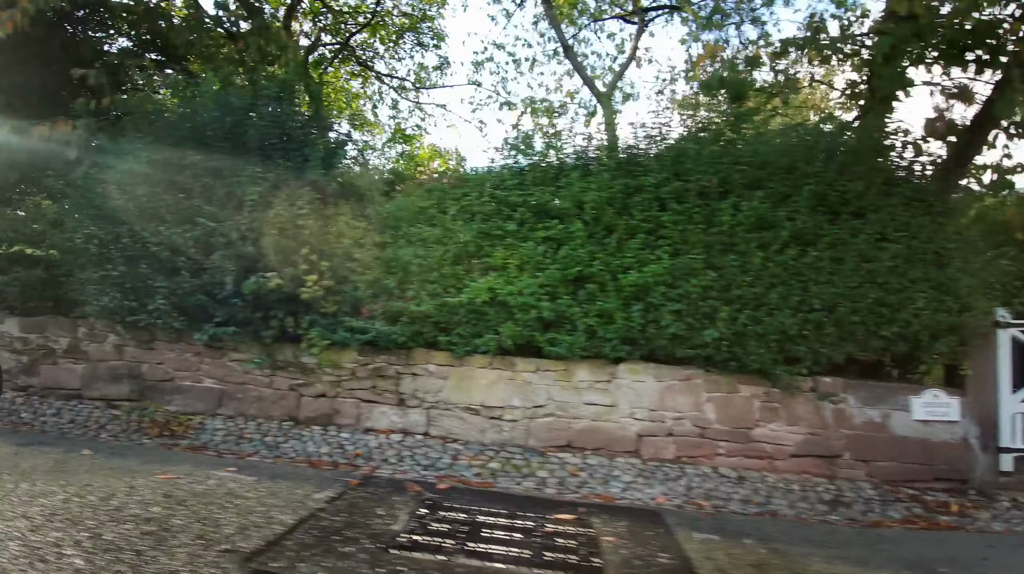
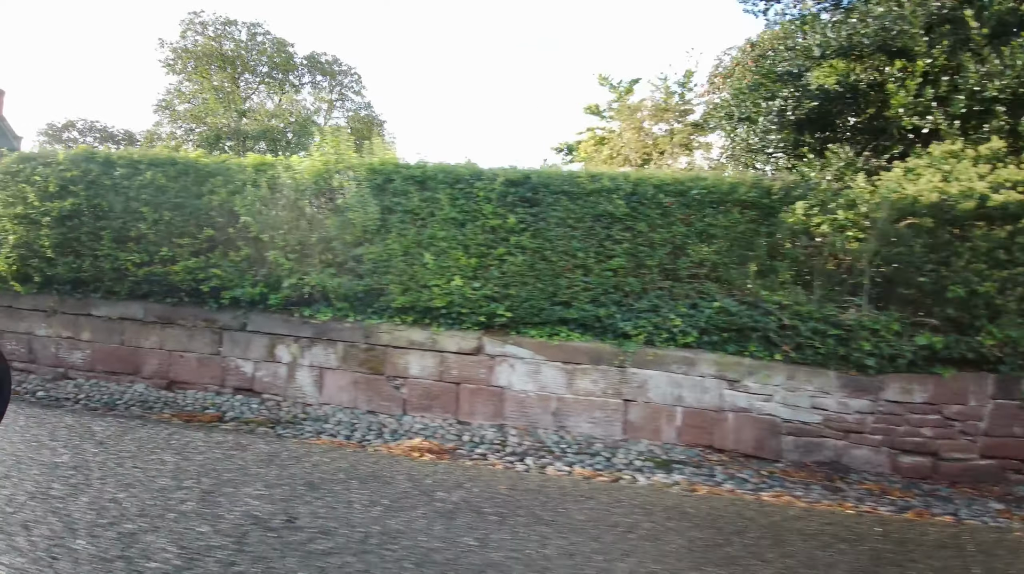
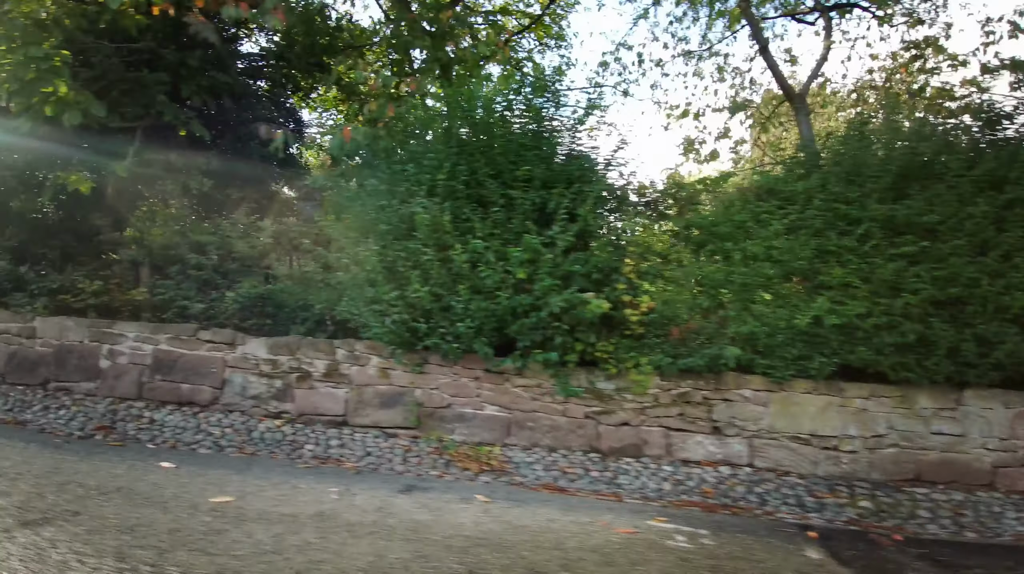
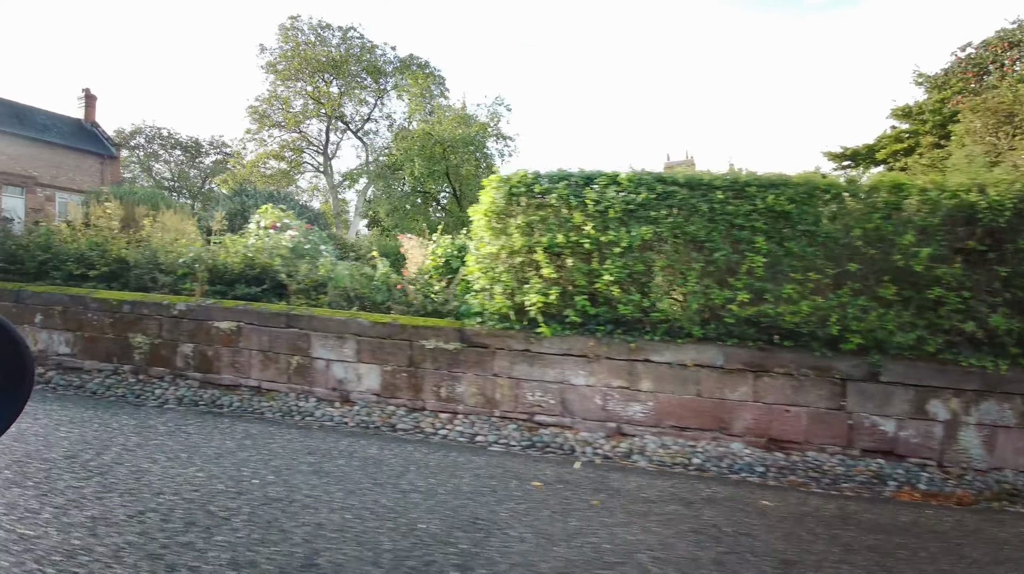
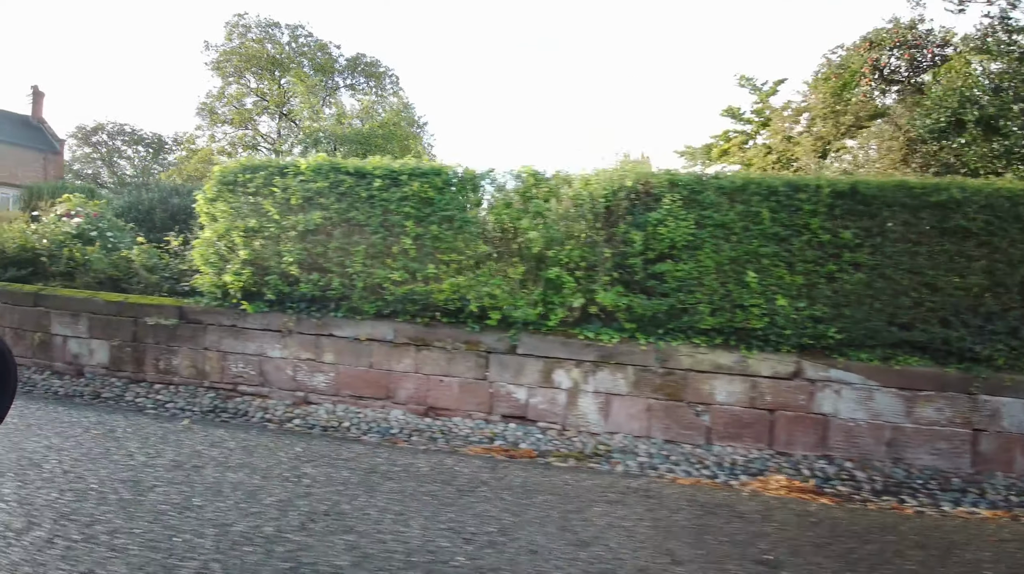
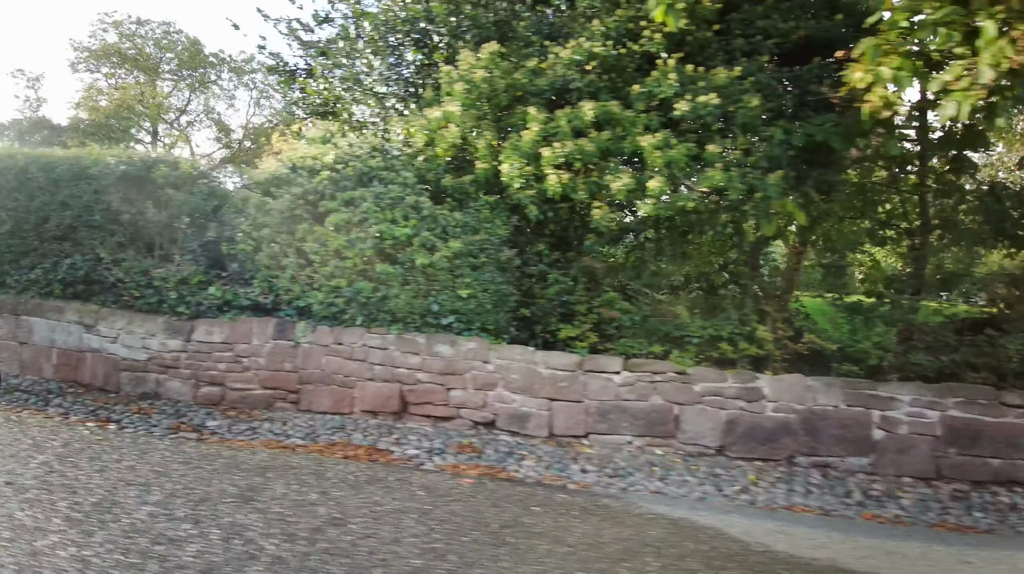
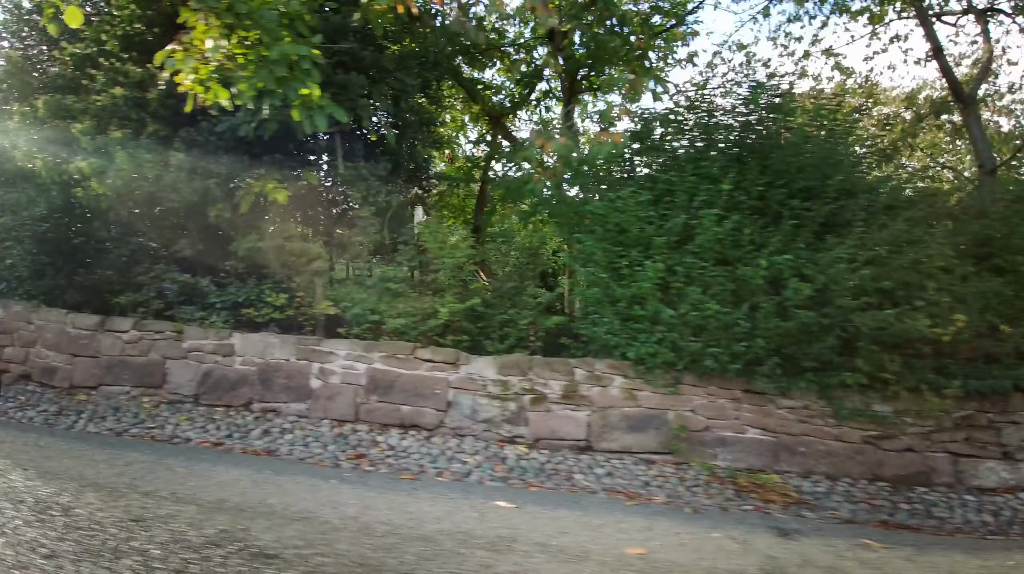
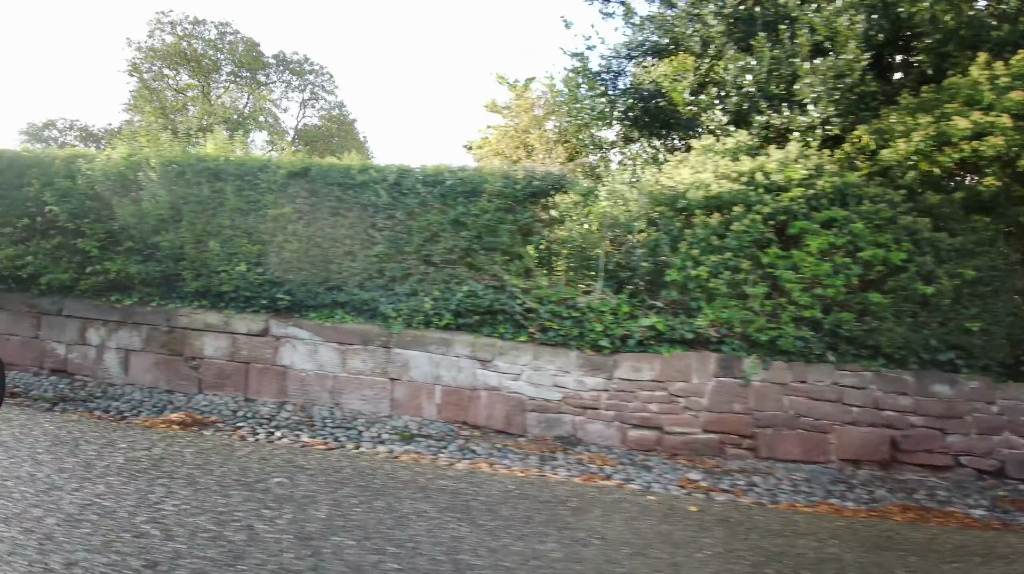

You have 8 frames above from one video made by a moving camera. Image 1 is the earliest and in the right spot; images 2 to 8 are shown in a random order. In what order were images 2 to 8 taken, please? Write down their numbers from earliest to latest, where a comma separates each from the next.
3, 7, 6, 8, 2, 5, 4
